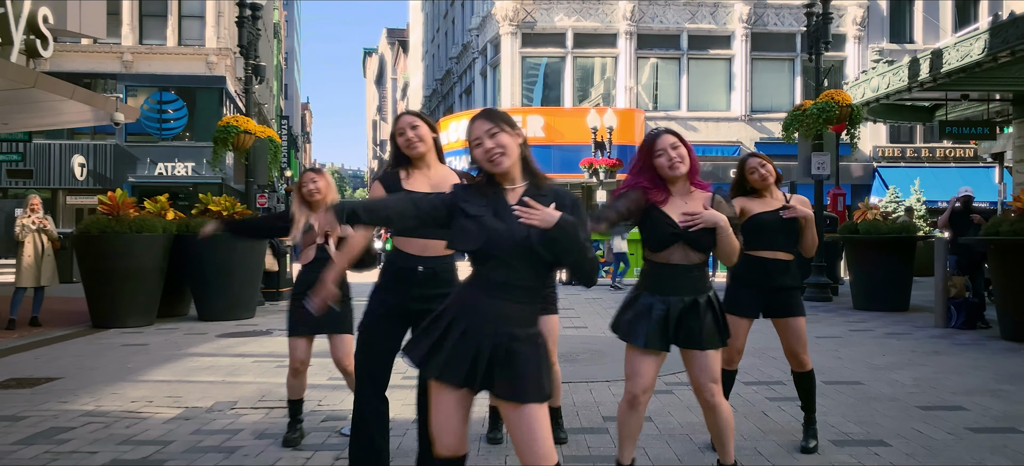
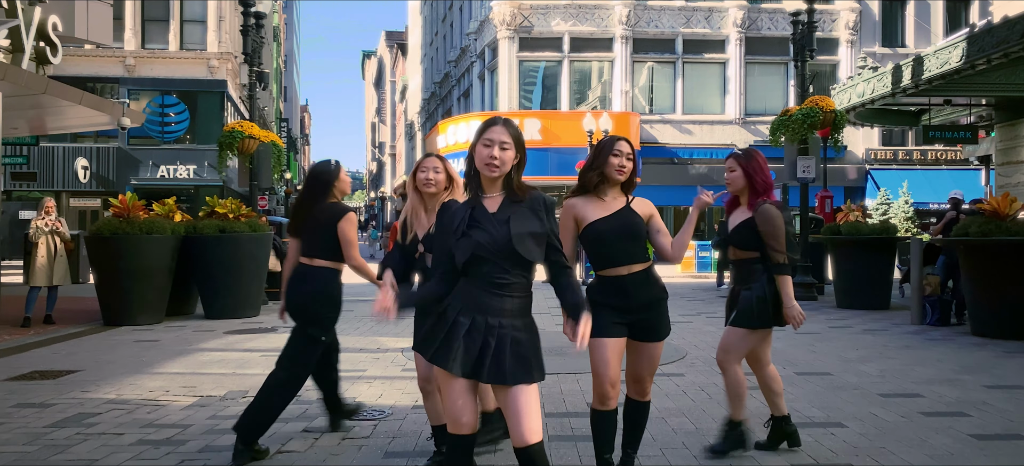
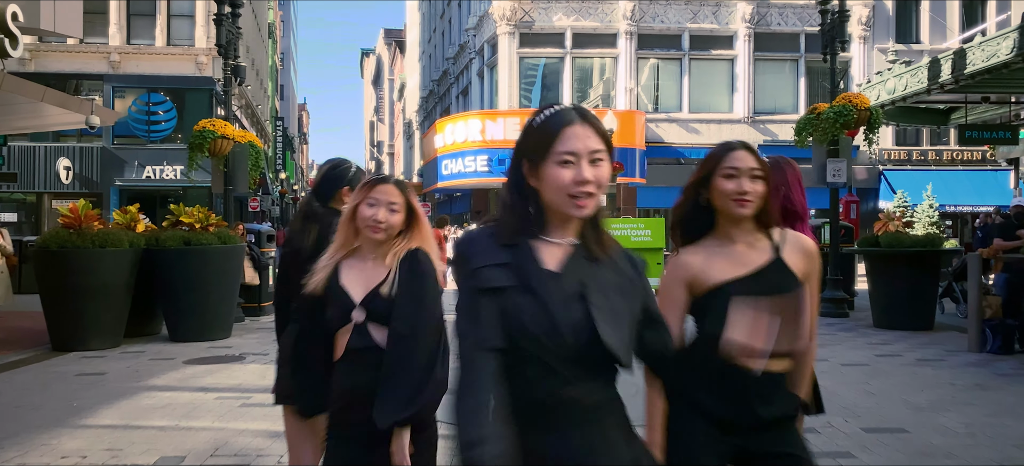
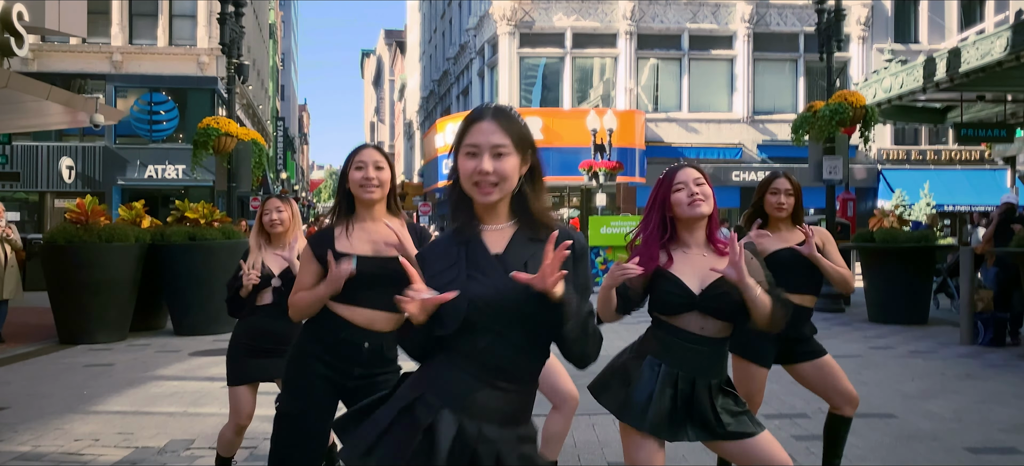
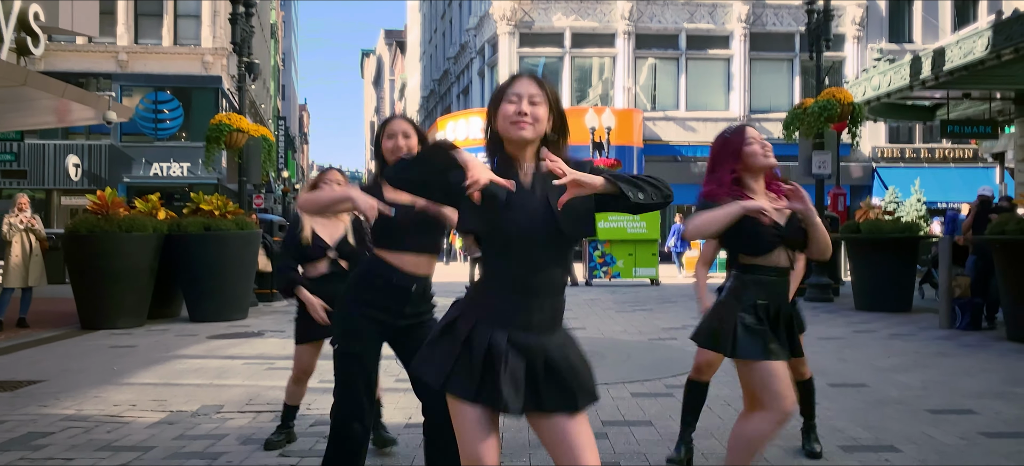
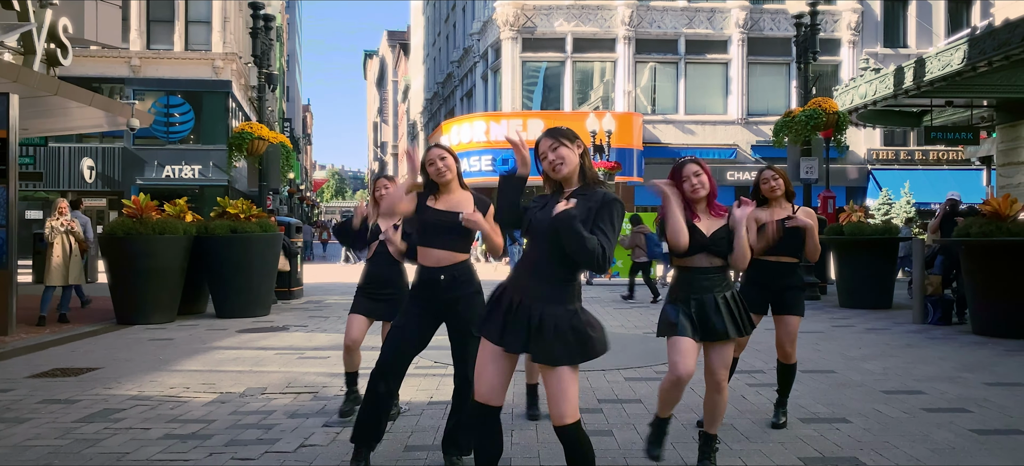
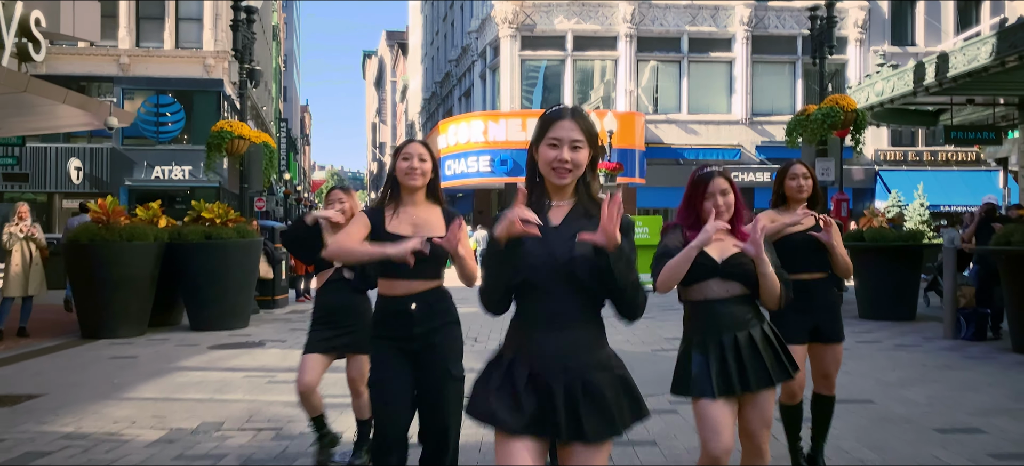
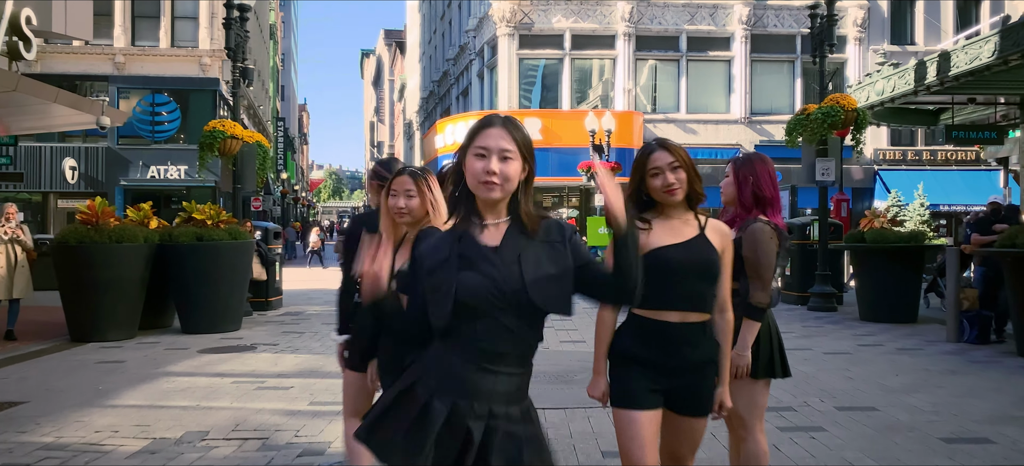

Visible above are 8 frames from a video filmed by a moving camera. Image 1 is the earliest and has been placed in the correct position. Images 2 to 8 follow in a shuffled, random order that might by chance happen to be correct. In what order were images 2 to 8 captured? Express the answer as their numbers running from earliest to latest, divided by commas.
6, 7, 4, 5, 2, 8, 3
